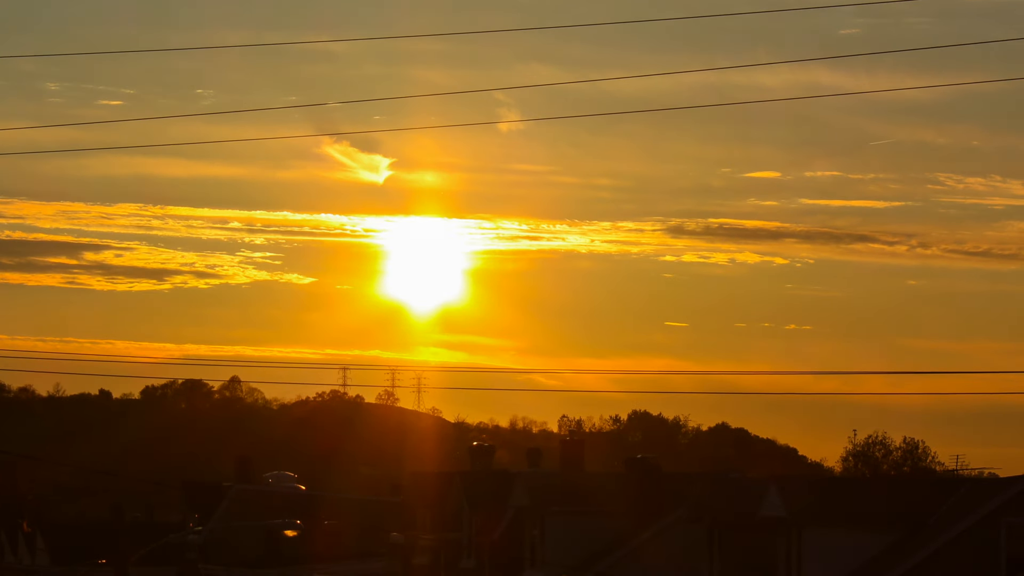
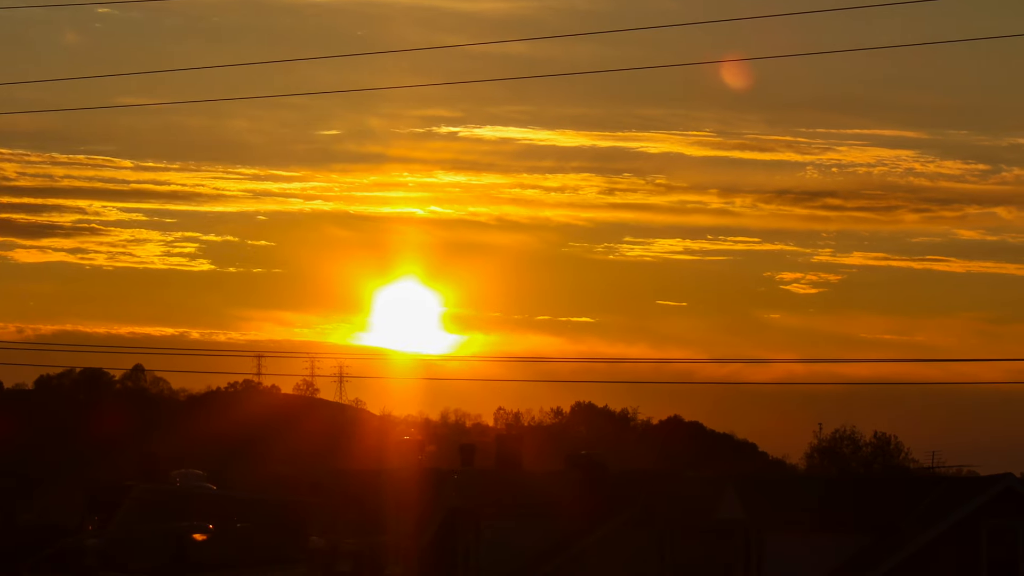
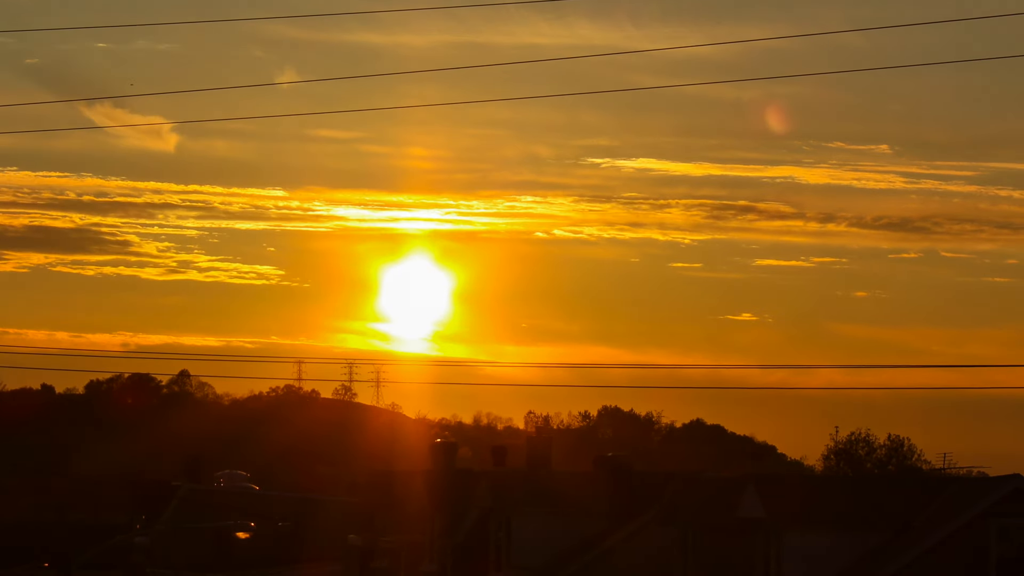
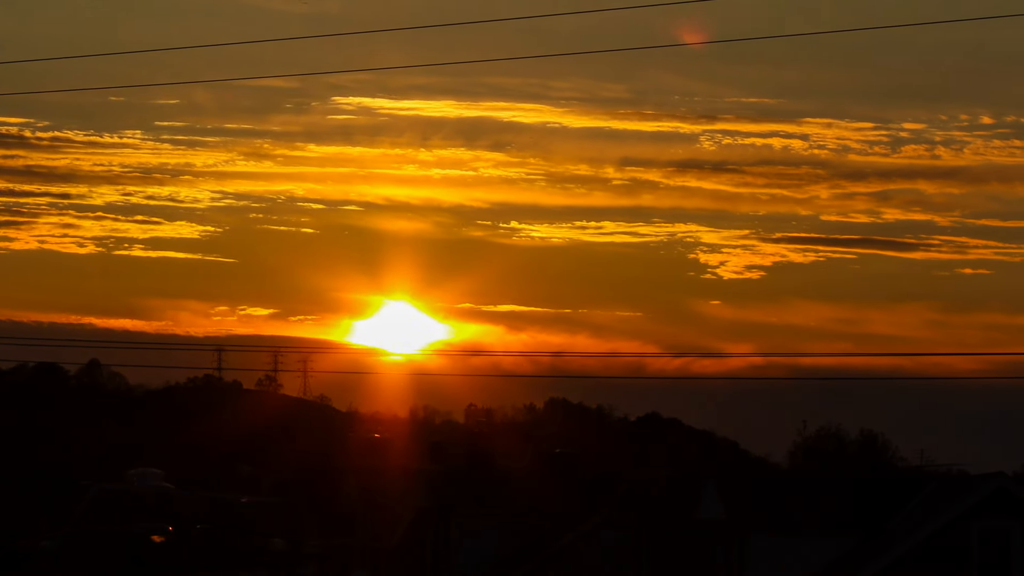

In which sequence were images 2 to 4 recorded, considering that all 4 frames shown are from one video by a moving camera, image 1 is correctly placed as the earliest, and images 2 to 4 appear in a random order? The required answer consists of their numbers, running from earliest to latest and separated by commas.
3, 2, 4
